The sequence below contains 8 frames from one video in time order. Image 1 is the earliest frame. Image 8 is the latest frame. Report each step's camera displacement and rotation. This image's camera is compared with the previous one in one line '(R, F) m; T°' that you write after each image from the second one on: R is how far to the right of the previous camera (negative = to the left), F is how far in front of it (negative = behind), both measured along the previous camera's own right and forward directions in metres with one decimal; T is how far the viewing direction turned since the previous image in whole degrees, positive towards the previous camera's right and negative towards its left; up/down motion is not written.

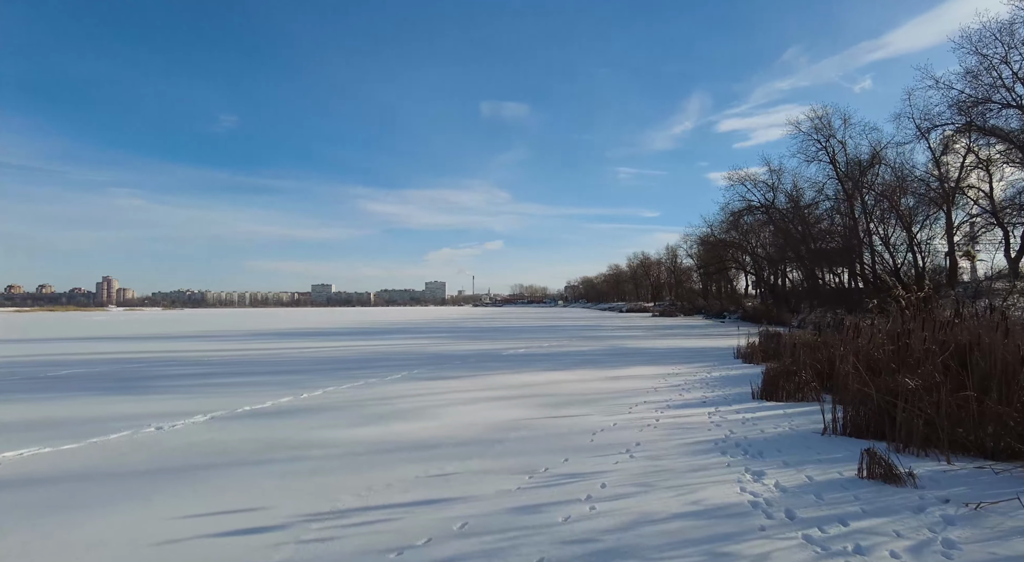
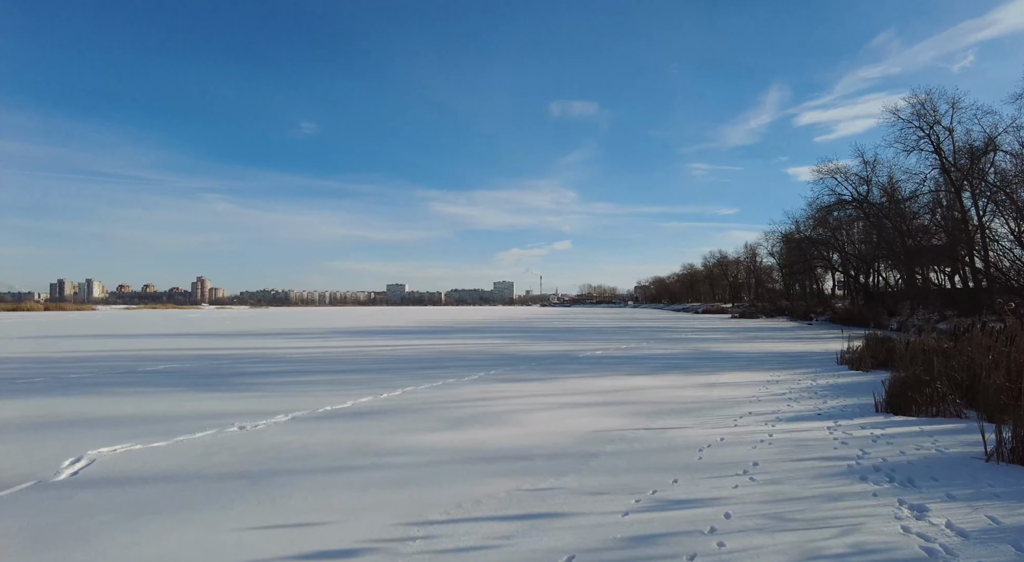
(-0.2, +0.5) m; -7°
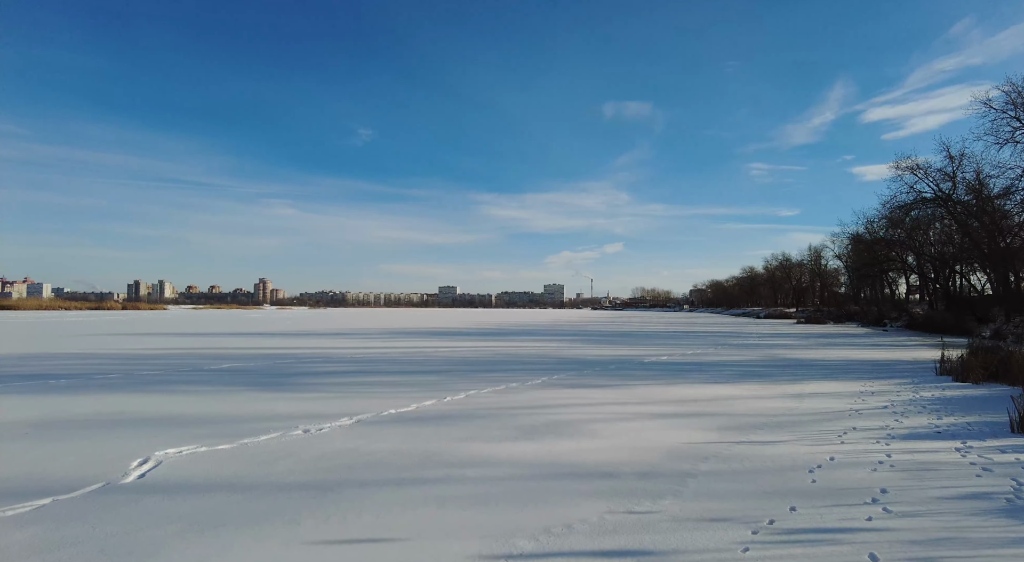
(-0.3, +0.4) m; -5°
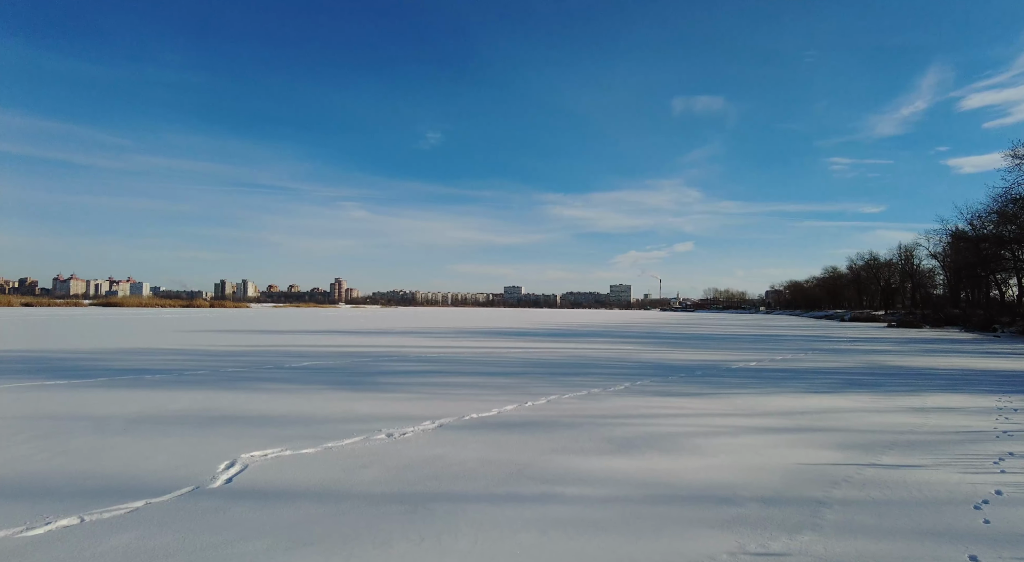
(-0.3, +0.4) m; -7°
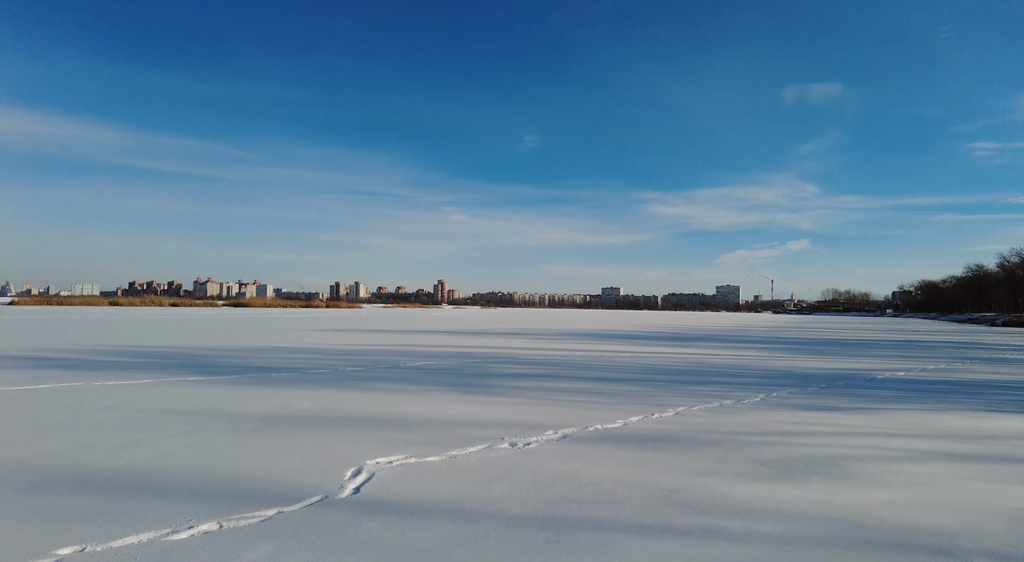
(-0.3, +0.4) m; -10°
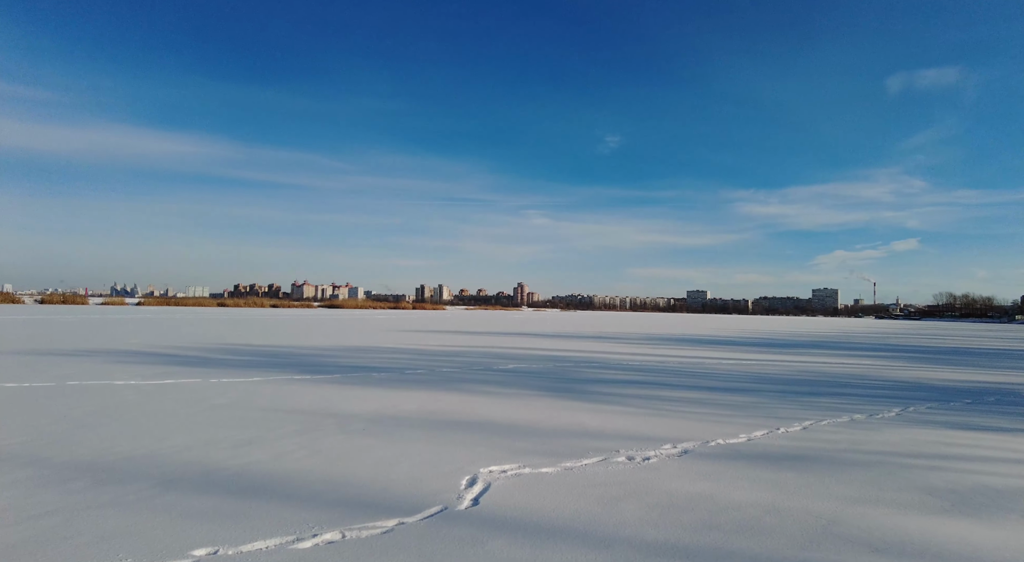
(-0.3, +0.3) m; -8°
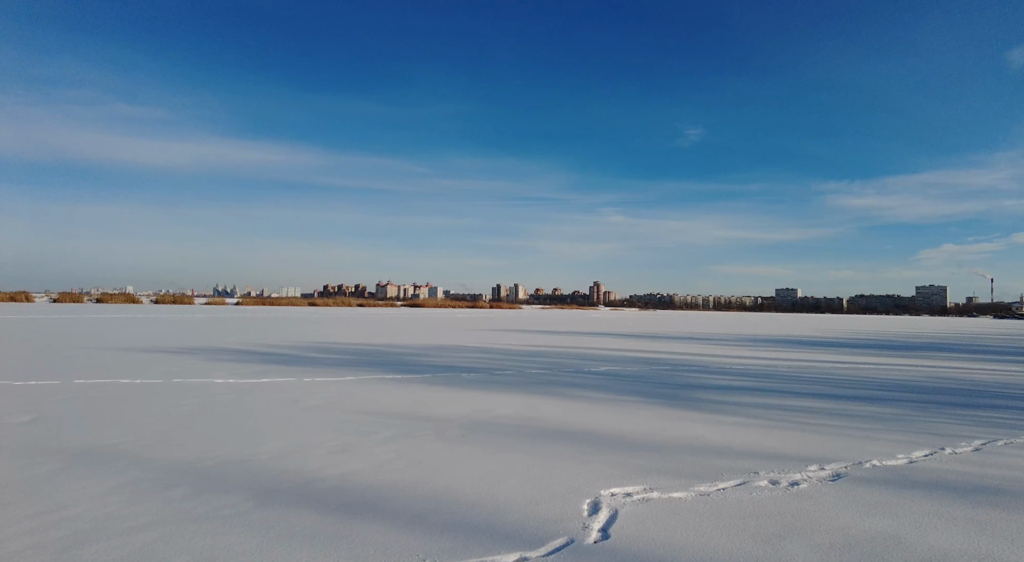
(-0.3, +0.5) m; -8°
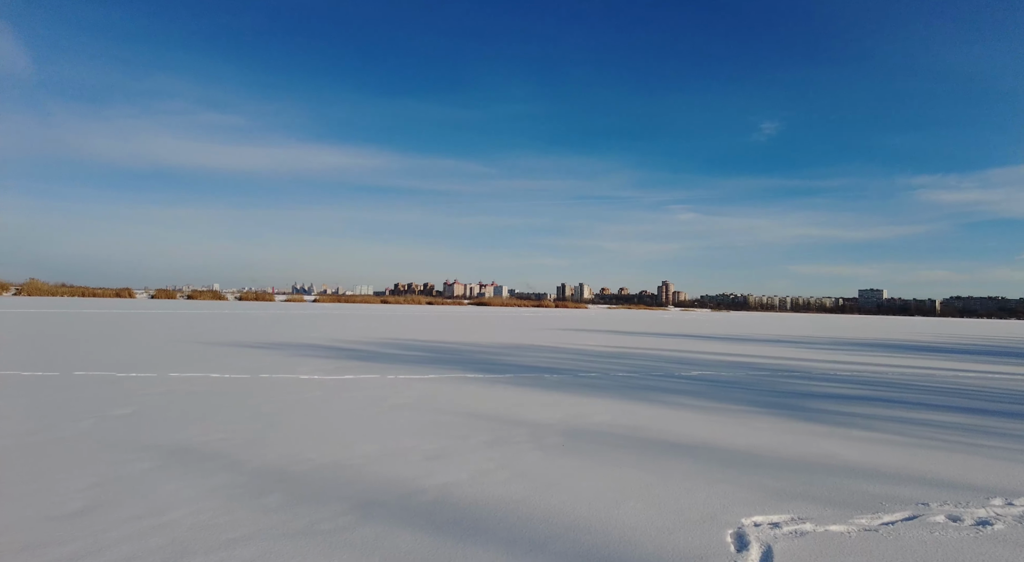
(-0.4, +0.5) m; -7°
